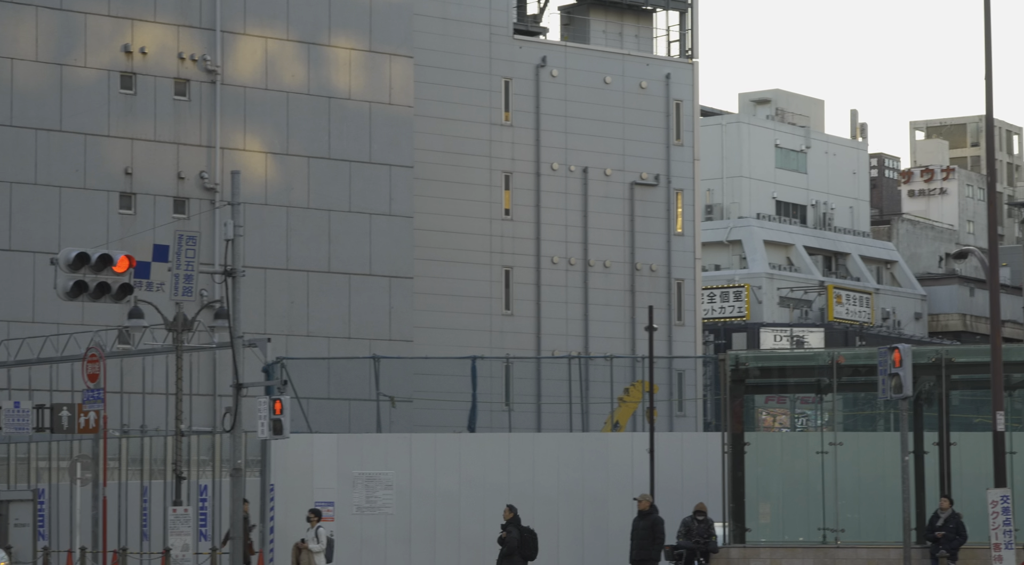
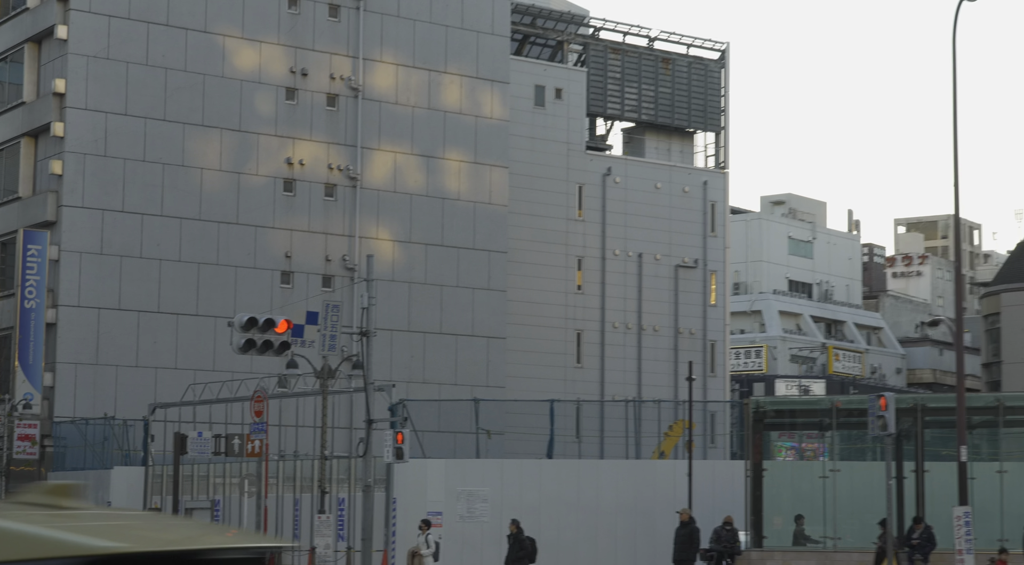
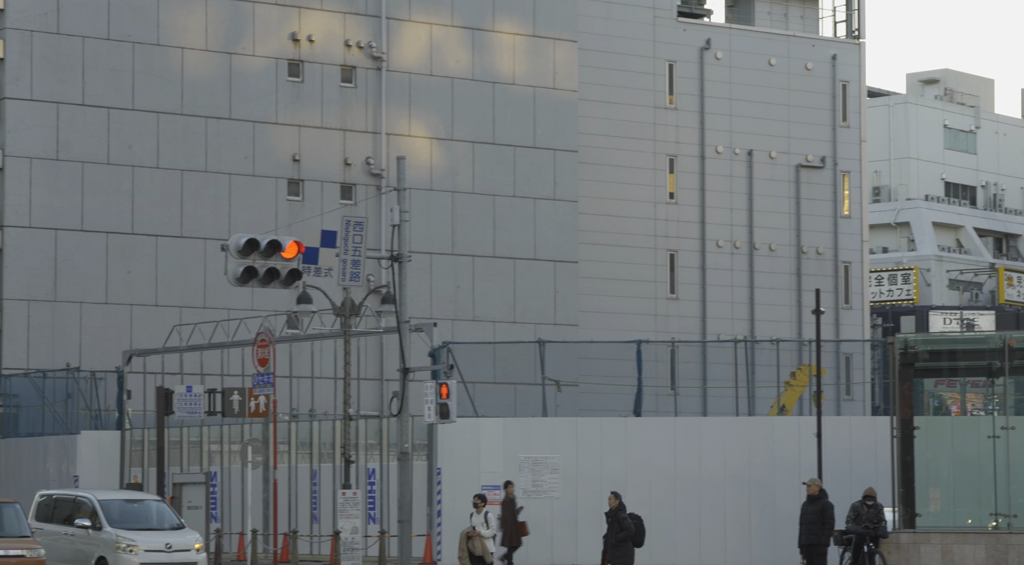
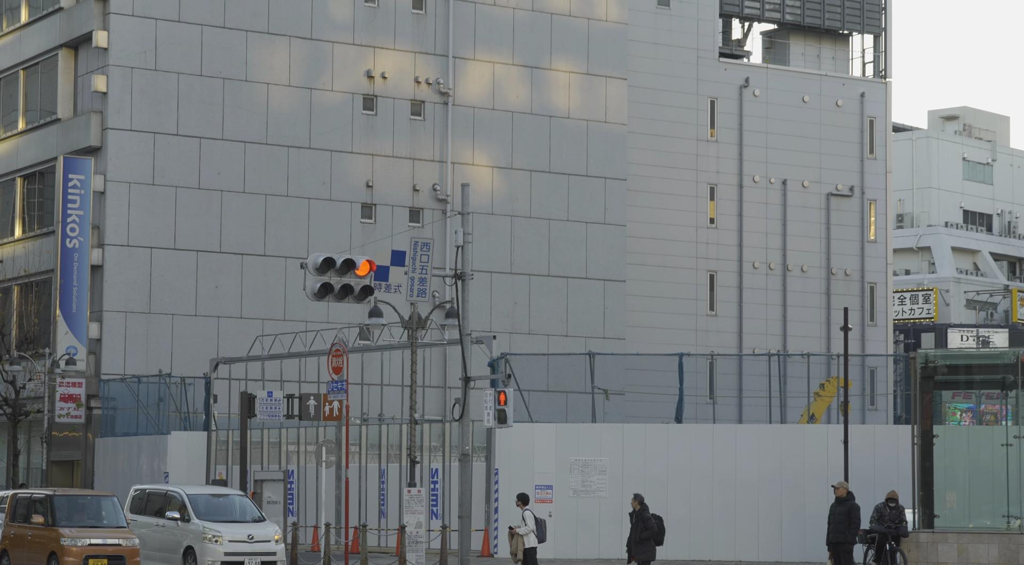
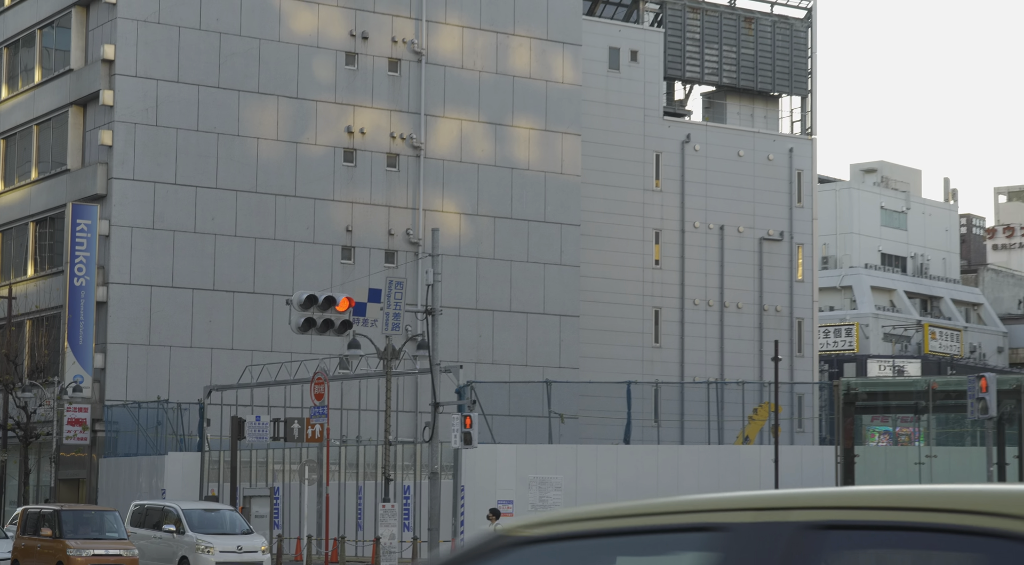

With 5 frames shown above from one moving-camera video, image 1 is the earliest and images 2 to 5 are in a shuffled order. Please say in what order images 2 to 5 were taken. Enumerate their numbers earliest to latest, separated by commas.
3, 4, 5, 2
